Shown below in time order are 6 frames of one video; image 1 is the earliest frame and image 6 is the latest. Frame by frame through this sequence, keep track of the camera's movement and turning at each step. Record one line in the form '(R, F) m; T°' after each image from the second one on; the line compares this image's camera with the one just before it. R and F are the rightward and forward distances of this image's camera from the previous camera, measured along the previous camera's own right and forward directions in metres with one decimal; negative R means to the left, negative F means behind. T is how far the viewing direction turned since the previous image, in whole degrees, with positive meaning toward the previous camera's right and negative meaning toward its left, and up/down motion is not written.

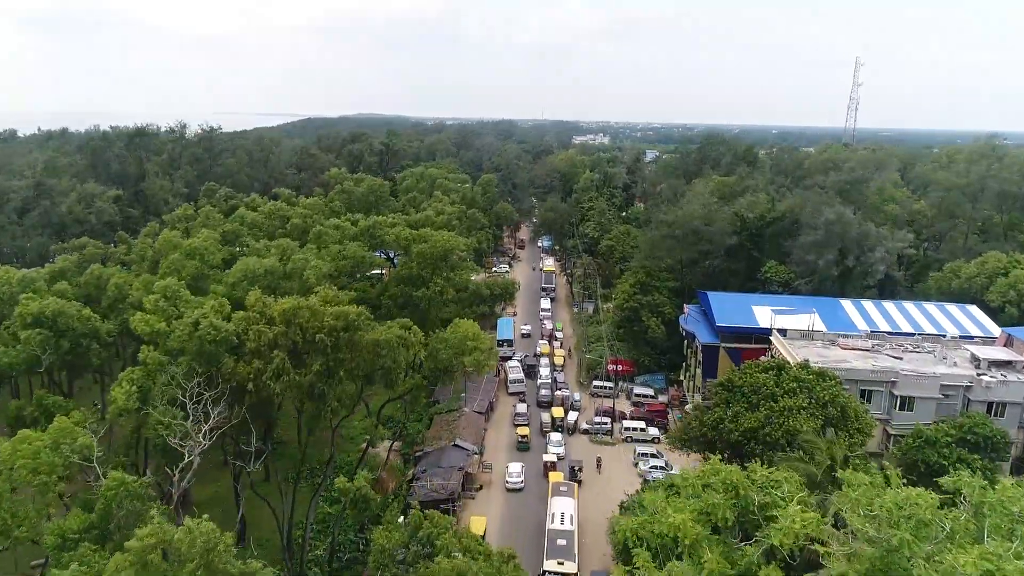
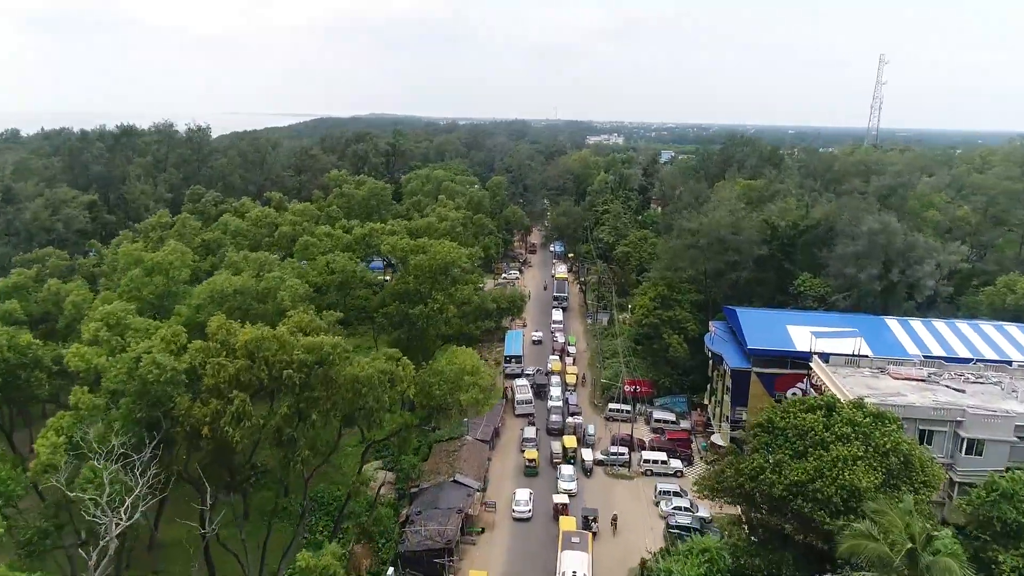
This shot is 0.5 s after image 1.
(+0.2, +2.8) m; -1°
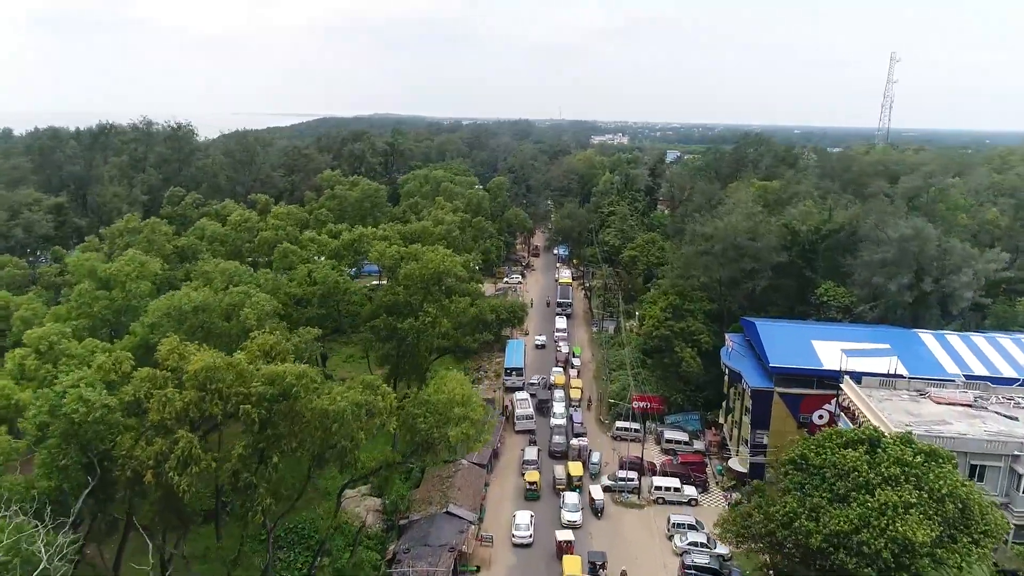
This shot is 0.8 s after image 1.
(+0.2, +2.2) m; 0°
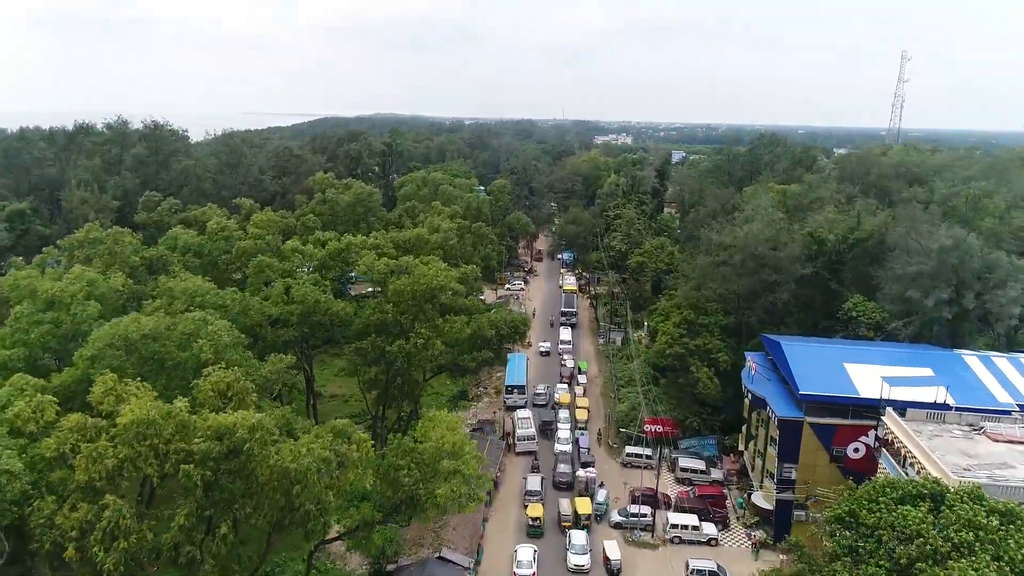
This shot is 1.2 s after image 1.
(0.0, +2.2) m; 0°
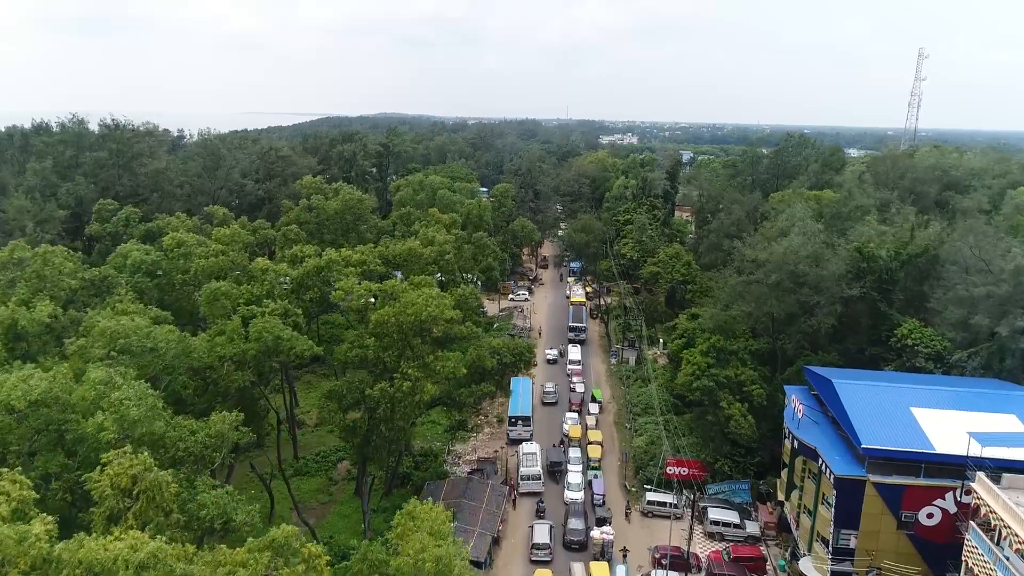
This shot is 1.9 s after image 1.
(0.0, +3.4) m; 0°
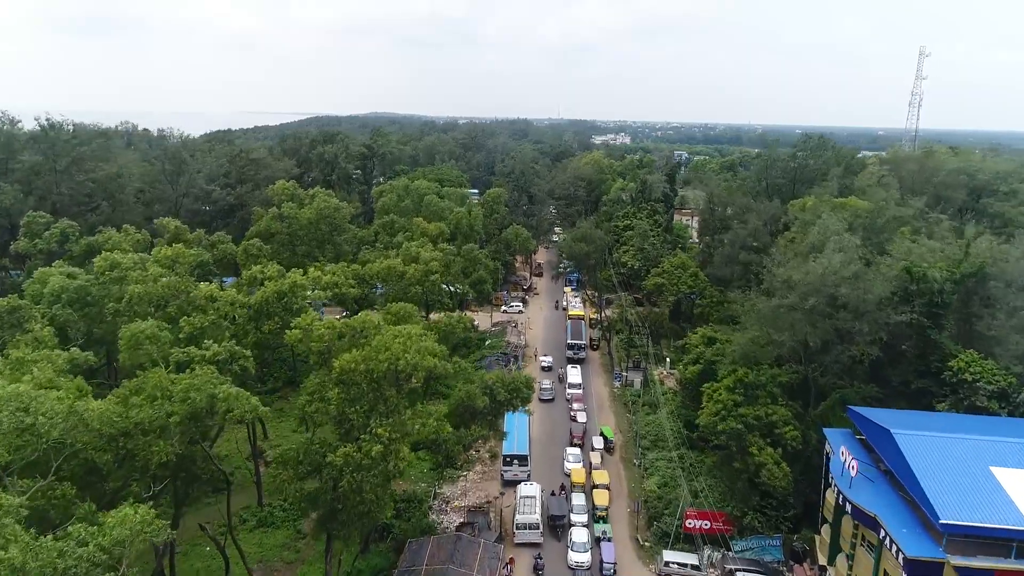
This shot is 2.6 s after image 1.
(-0.1, +3.3) m; +1°
